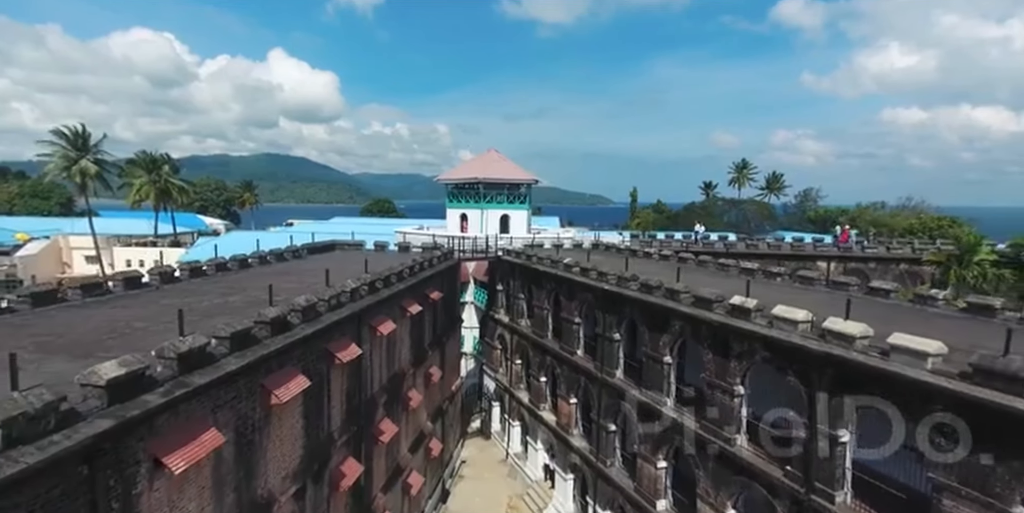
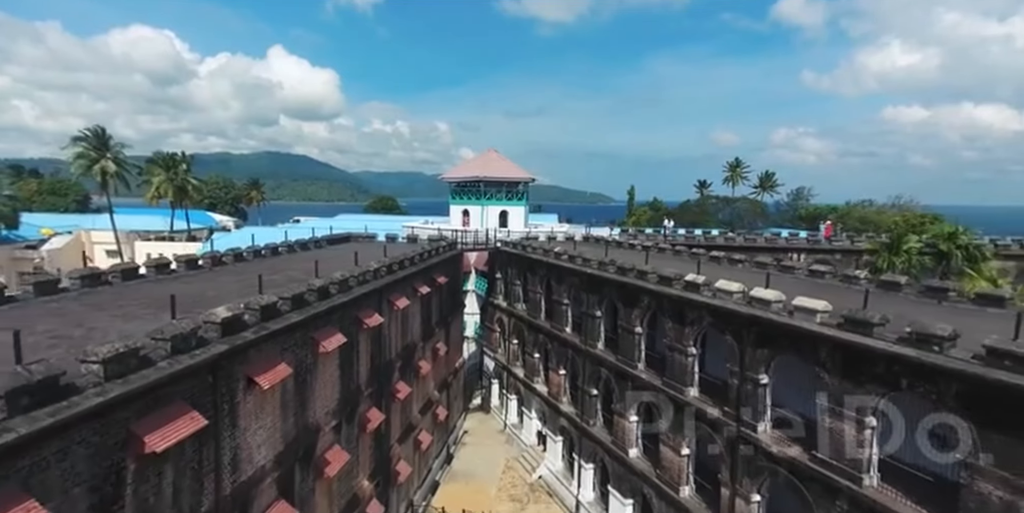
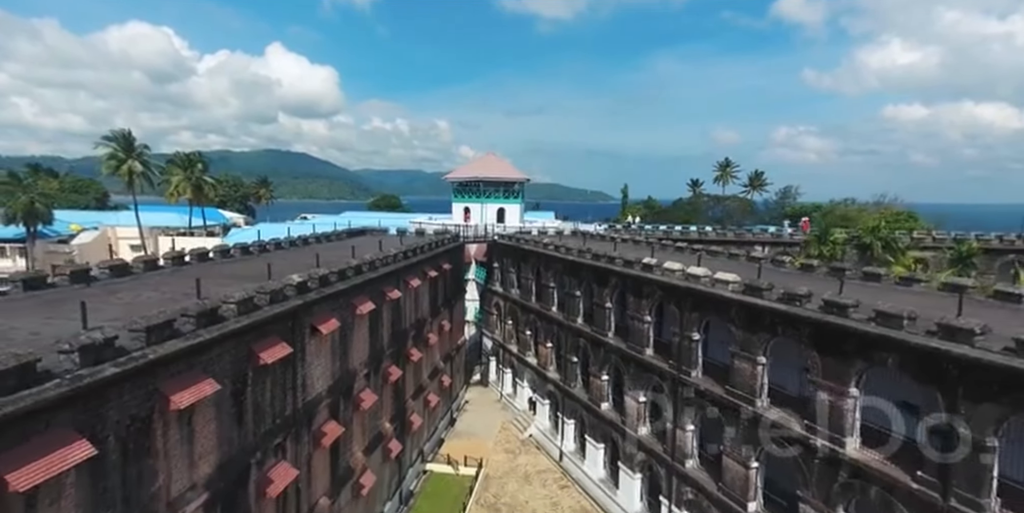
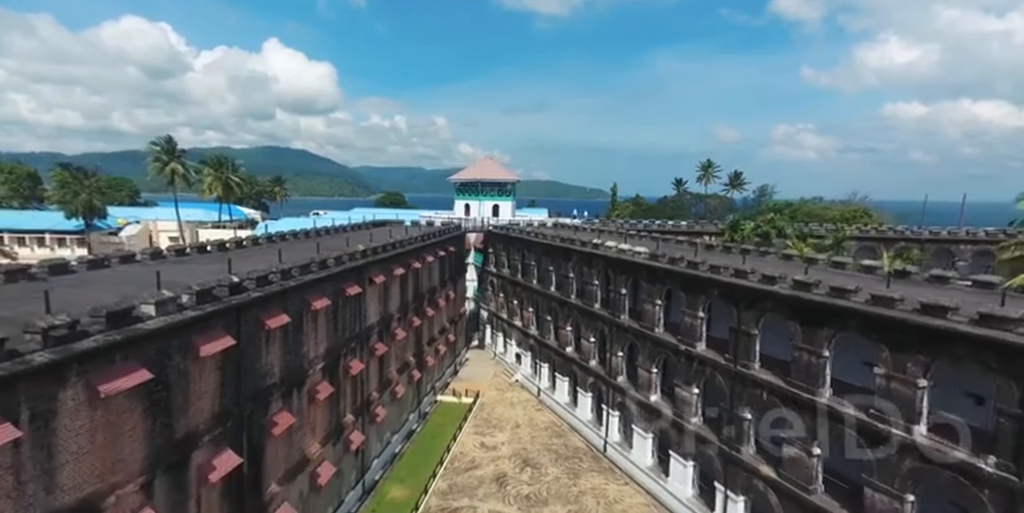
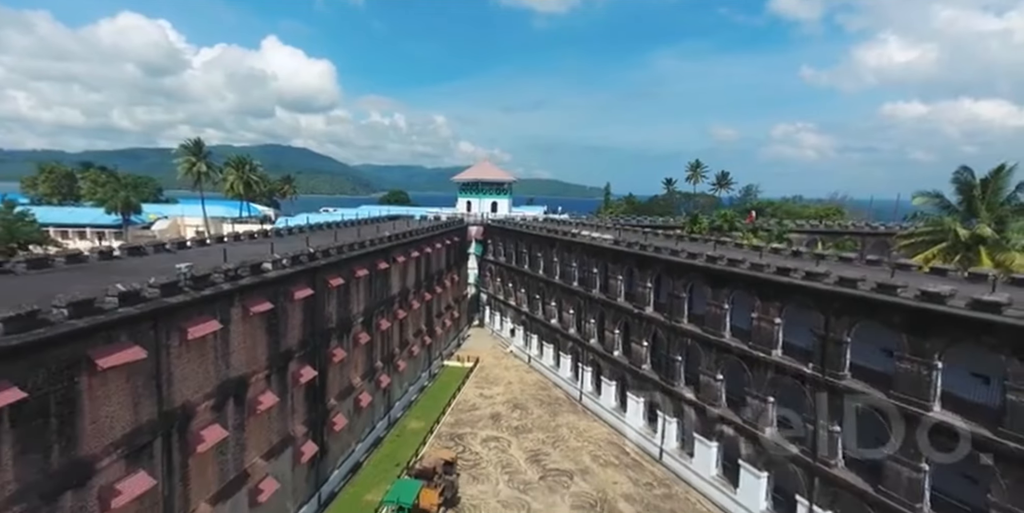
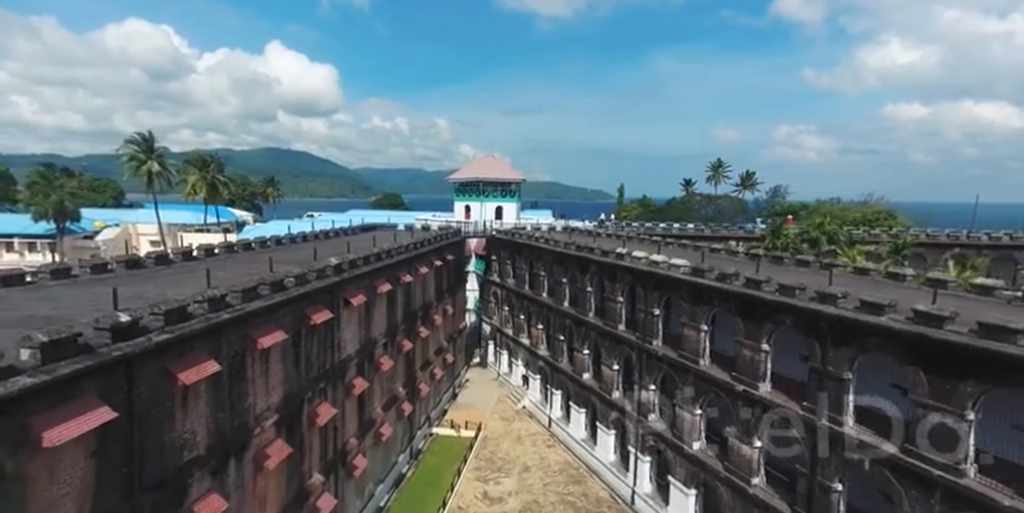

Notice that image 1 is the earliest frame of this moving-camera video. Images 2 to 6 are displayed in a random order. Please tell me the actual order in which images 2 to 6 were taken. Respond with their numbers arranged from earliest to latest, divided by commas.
2, 3, 6, 4, 5
